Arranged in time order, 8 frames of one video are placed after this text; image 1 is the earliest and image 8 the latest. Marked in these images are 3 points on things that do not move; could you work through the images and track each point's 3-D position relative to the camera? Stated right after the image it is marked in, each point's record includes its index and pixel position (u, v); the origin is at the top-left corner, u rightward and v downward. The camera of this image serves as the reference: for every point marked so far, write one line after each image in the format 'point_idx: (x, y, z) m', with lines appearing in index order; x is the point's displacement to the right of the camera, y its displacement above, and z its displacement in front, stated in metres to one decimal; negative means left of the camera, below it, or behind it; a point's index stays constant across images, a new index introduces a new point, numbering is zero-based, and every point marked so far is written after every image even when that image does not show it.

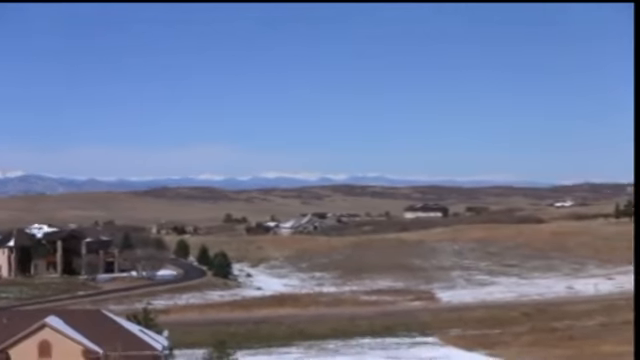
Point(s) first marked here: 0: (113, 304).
0: (-2.2, -1.3, +14.6) m
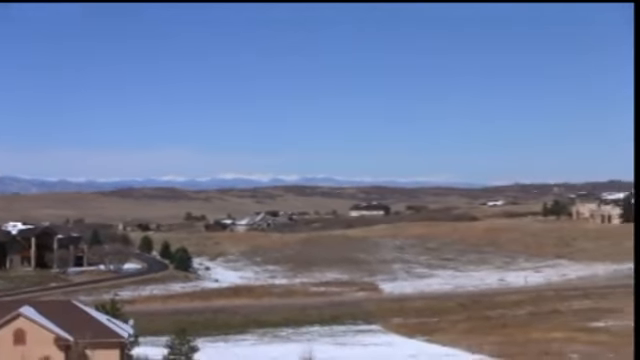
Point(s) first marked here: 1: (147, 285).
0: (-2.8, -1.4, +15.9) m
1: (-2.4, -1.5, +18.8) m
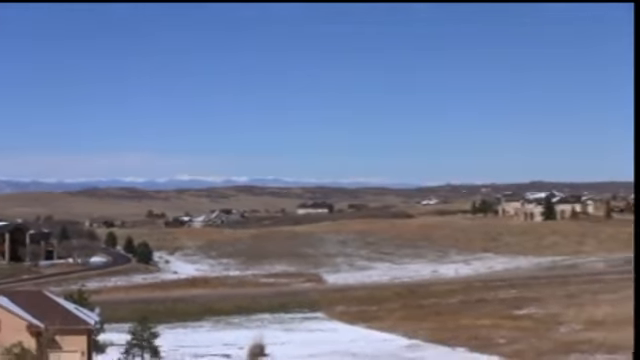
0: (-3.4, -1.4, +17.3) m
1: (-3.1, -1.5, +20.2) m
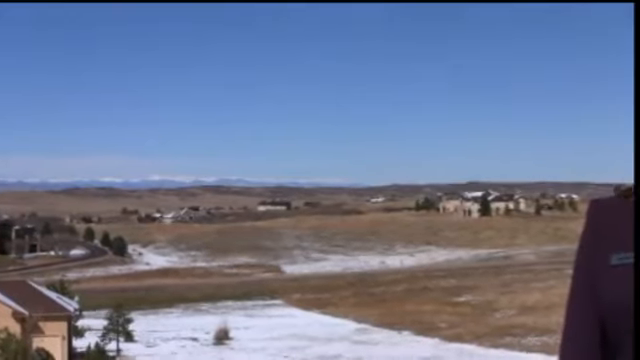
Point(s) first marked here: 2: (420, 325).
0: (-4.0, -1.4, +19.1) m
1: (-3.8, -1.4, +22.0) m
2: (+1.5, -2.2, +20.2) m
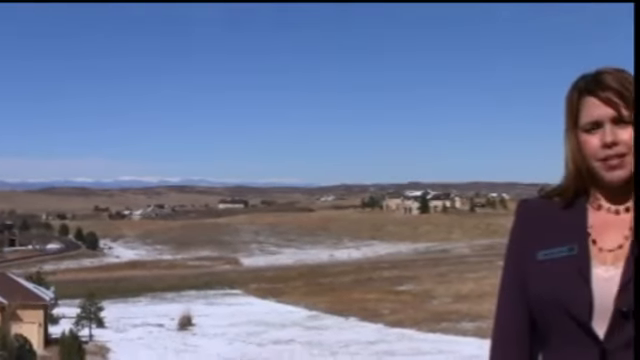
0: (-4.7, -1.4, +20.9) m
1: (-4.5, -1.4, +23.8) m
2: (+0.8, -2.2, +22.1) m
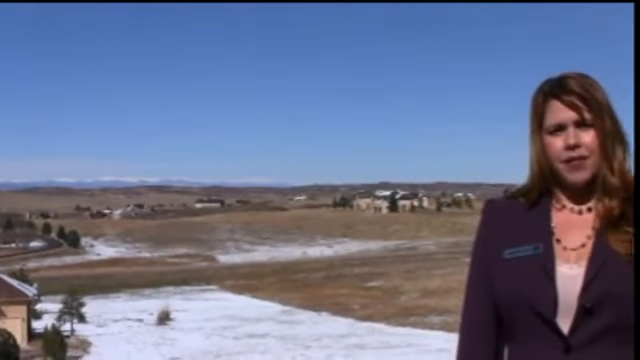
0: (-5.1, -1.4, +21.7) m
1: (-5.0, -1.4, +24.6) m
2: (+0.3, -2.2, +23.0) m
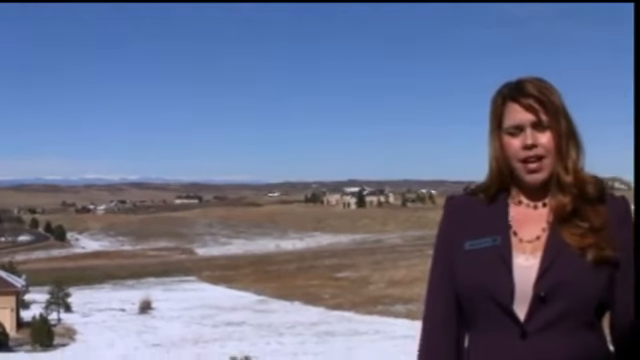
0: (-5.6, -1.3, +23.0) m
1: (-5.6, -1.4, +25.9) m
2: (-0.2, -2.1, +24.4) m
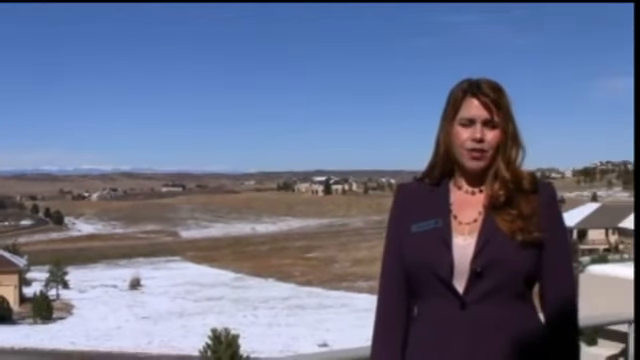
0: (-6.2, -1.2, +25.7) m
1: (-6.2, -1.2, +28.6) m
2: (-0.8, -1.9, +27.2) m
